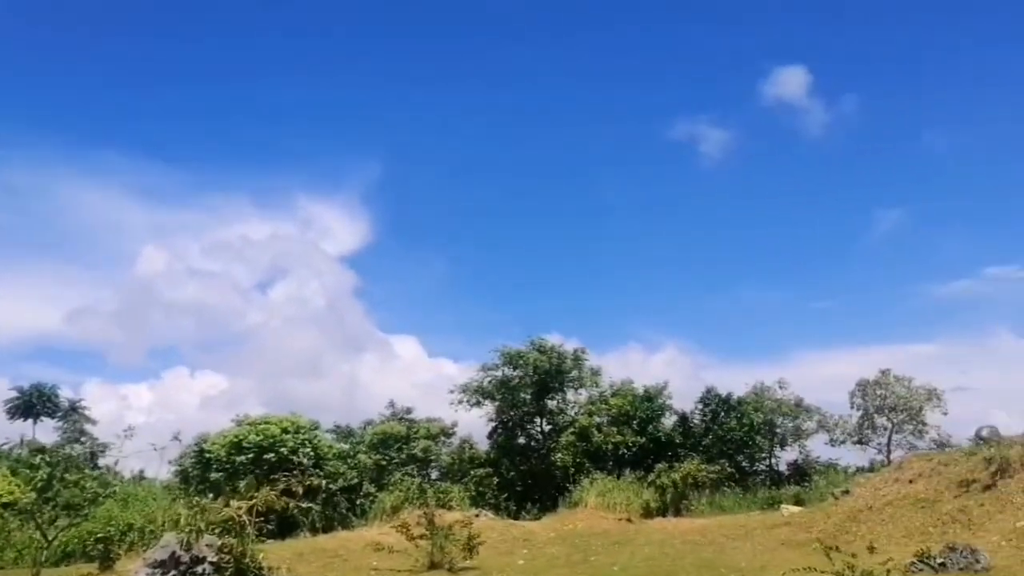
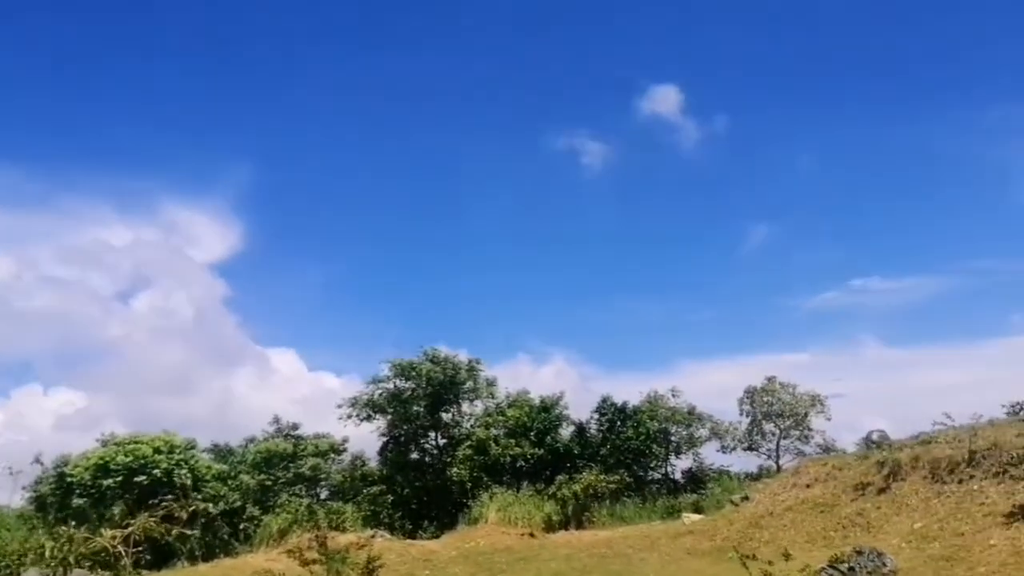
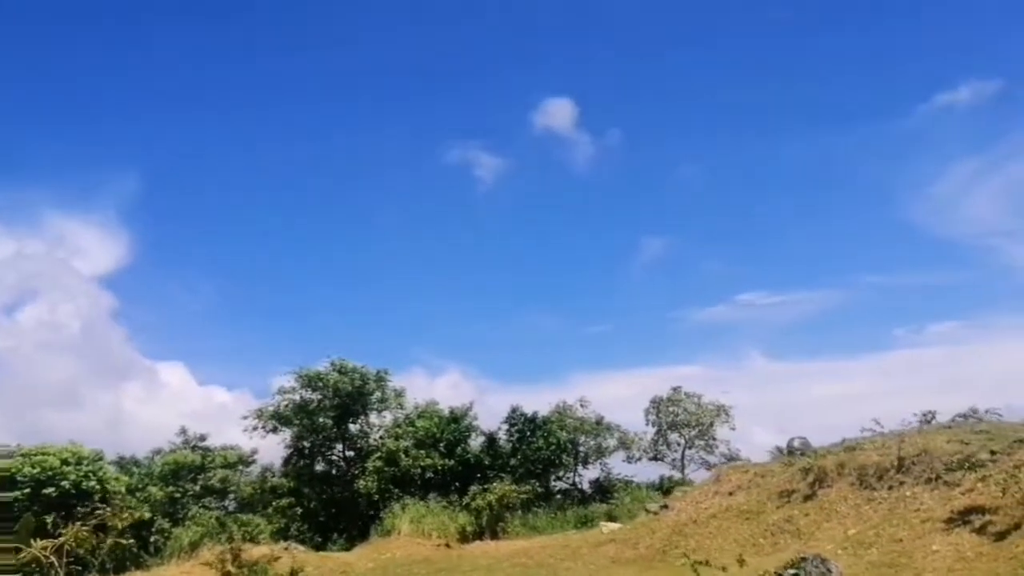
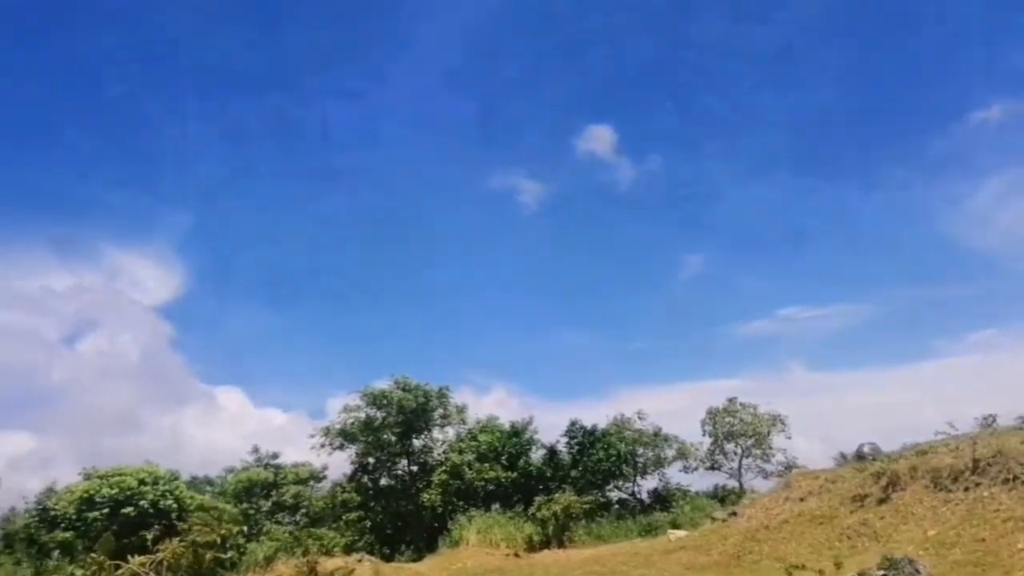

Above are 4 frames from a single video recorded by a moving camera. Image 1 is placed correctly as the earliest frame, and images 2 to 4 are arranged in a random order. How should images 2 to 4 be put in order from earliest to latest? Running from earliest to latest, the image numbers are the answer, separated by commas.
2, 3, 4
